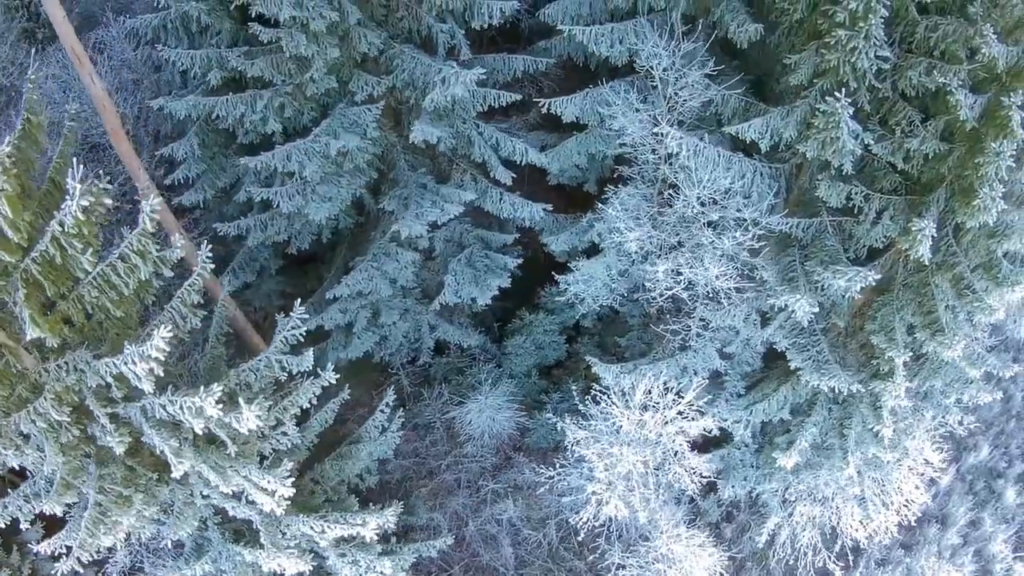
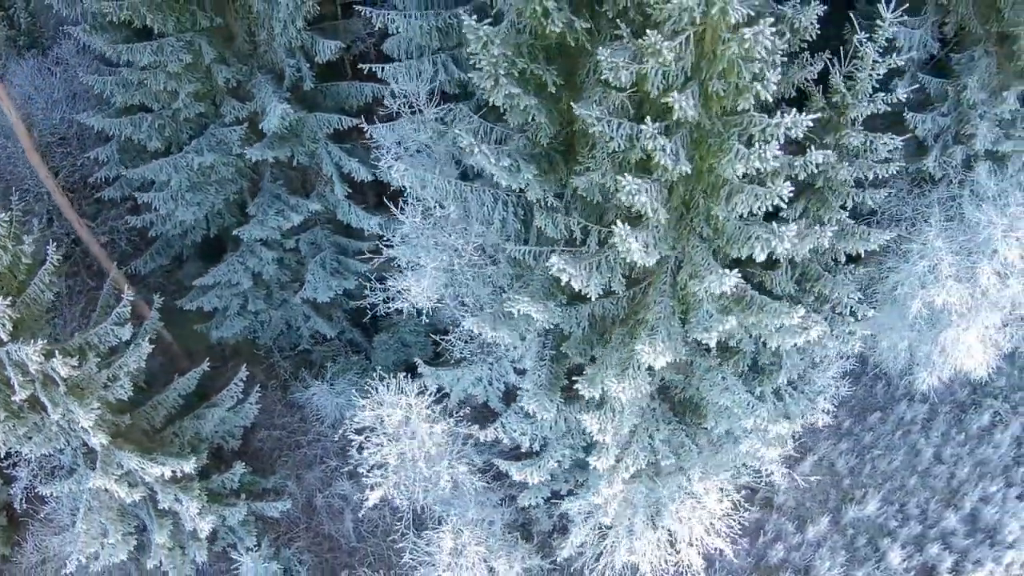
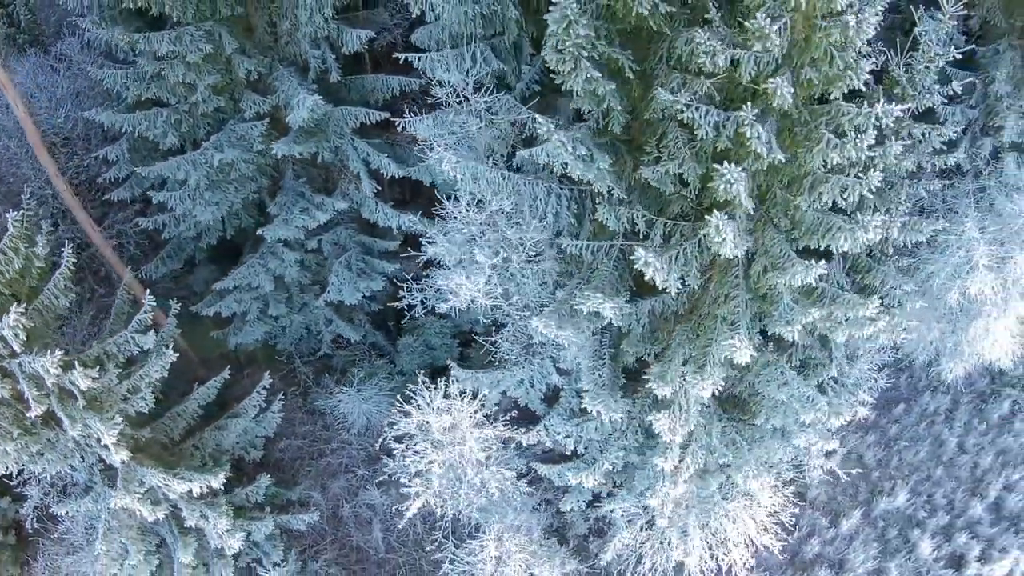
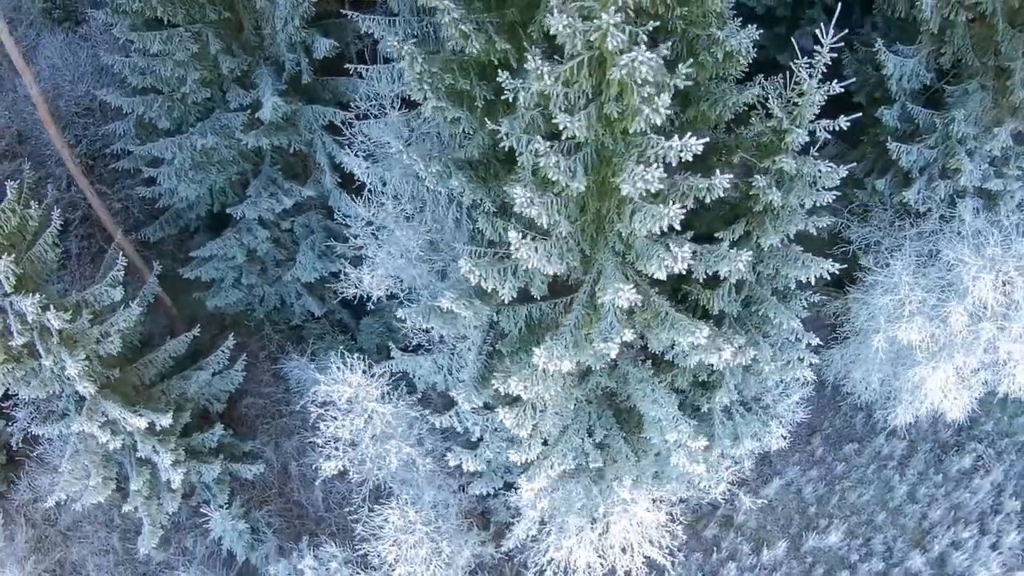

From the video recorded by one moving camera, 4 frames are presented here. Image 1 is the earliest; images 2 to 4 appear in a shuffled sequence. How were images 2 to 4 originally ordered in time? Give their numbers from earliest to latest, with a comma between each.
3, 2, 4
